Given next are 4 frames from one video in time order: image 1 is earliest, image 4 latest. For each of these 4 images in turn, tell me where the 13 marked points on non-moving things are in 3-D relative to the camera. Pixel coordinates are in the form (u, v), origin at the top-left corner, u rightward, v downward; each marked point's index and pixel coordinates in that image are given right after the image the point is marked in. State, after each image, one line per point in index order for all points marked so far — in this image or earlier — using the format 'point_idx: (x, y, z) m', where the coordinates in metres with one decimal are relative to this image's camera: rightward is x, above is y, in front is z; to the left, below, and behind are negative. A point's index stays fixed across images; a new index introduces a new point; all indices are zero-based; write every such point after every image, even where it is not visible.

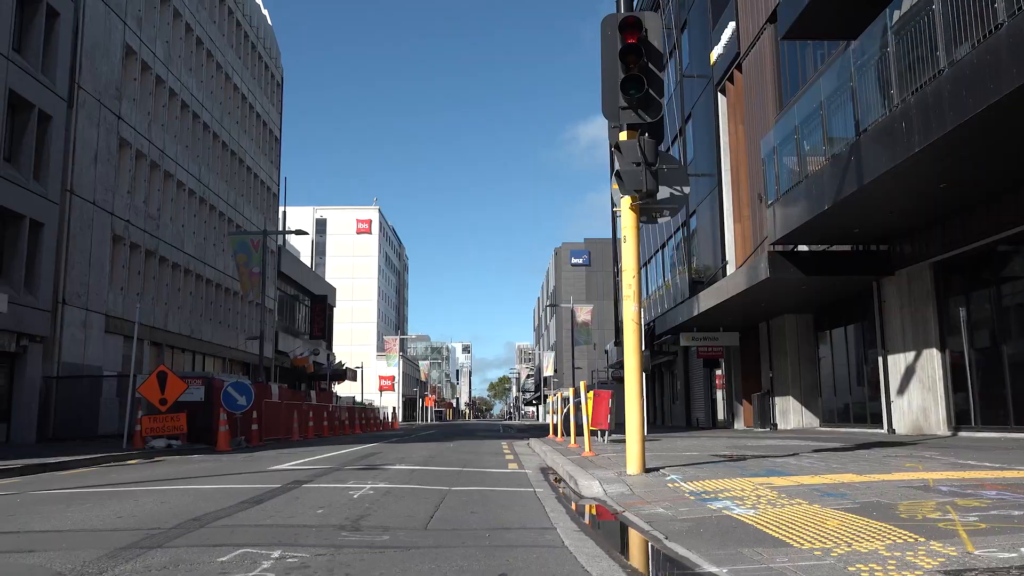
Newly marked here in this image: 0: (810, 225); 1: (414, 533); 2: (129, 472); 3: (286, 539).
0: (+5.8, +1.2, +16.1) m
1: (-0.5, -1.4, +4.6) m
2: (-4.9, -2.4, +10.5) m
3: (-1.2, -1.3, +4.3) m
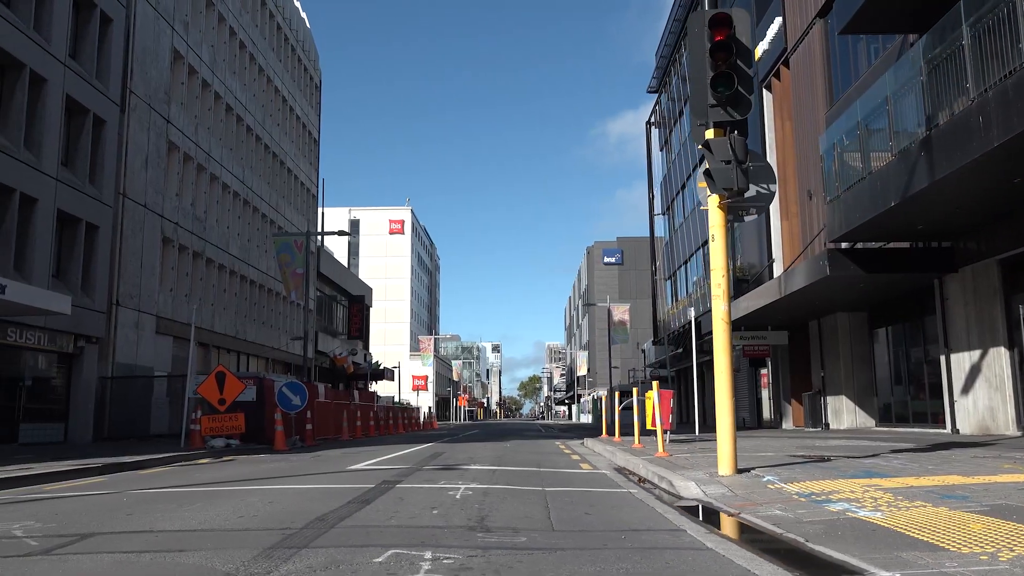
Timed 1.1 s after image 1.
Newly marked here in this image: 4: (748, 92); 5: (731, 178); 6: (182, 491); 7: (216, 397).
0: (+7.0, +1.2, +15.8) m
1: (+0.2, -1.4, +4.6) m
2: (-3.9, -2.4, +10.6) m
3: (-0.4, -1.3, +4.3) m
4: (+2.3, +1.9, +7.9) m
5: (+2.1, +1.0, +7.8) m
6: (-3.0, -1.8, +7.5) m
7: (-6.6, -2.4, +18.3) m
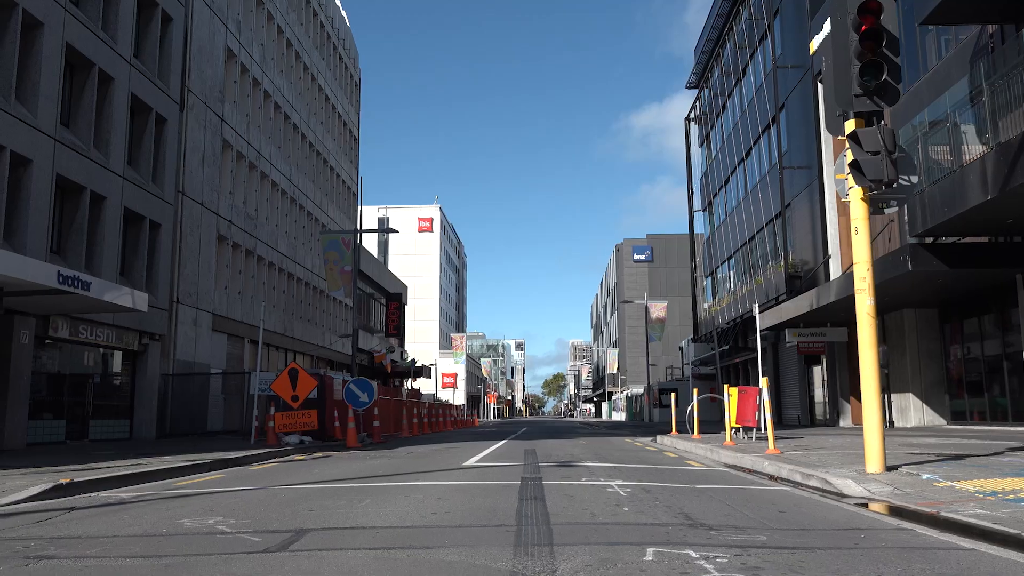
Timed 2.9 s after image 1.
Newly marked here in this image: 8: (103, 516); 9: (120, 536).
0: (+8.5, +1.3, +15.5) m
1: (+1.5, -1.3, +4.5) m
2: (-2.5, -2.3, +10.6) m
3: (+0.8, -1.3, +4.2) m
4: (+3.6, +1.9, +7.7) m
5: (+3.4, +1.1, +7.6) m
6: (-1.7, -1.8, +7.4) m
7: (-5.0, -2.4, +18.3) m
8: (-2.9, -1.6, +5.9) m
9: (-2.3, -1.5, +4.8) m
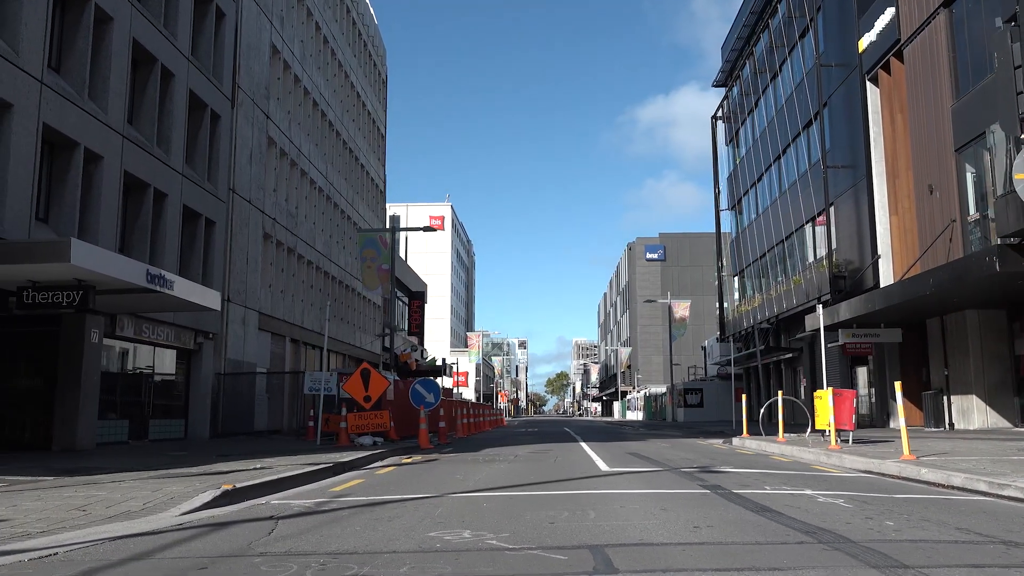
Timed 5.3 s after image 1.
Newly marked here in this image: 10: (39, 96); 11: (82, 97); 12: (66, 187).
0: (+10.2, +1.3, +15.3) m
1: (+3.1, -1.4, +4.3) m
2: (-0.9, -2.3, +10.4) m
3: (+2.5, -1.3, +4.0) m
4: (+5.3, +1.9, +7.5) m
5: (+5.1, +1.1, +7.4) m
6: (0.0, -1.8, +7.2) m
7: (-3.3, -2.3, +18.1) m
8: (-1.2, -1.6, +5.7) m
9: (-0.6, -1.5, +4.6) m
10: (-9.1, +3.7, +15.7) m
11: (-9.0, +4.0, +17.2) m
12: (-9.2, +2.1, +17.0) m
